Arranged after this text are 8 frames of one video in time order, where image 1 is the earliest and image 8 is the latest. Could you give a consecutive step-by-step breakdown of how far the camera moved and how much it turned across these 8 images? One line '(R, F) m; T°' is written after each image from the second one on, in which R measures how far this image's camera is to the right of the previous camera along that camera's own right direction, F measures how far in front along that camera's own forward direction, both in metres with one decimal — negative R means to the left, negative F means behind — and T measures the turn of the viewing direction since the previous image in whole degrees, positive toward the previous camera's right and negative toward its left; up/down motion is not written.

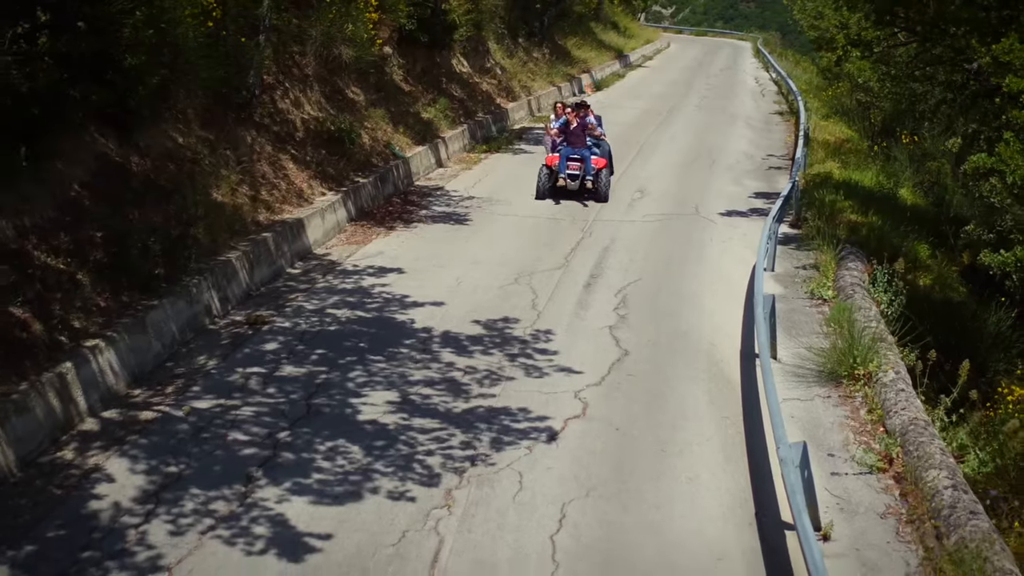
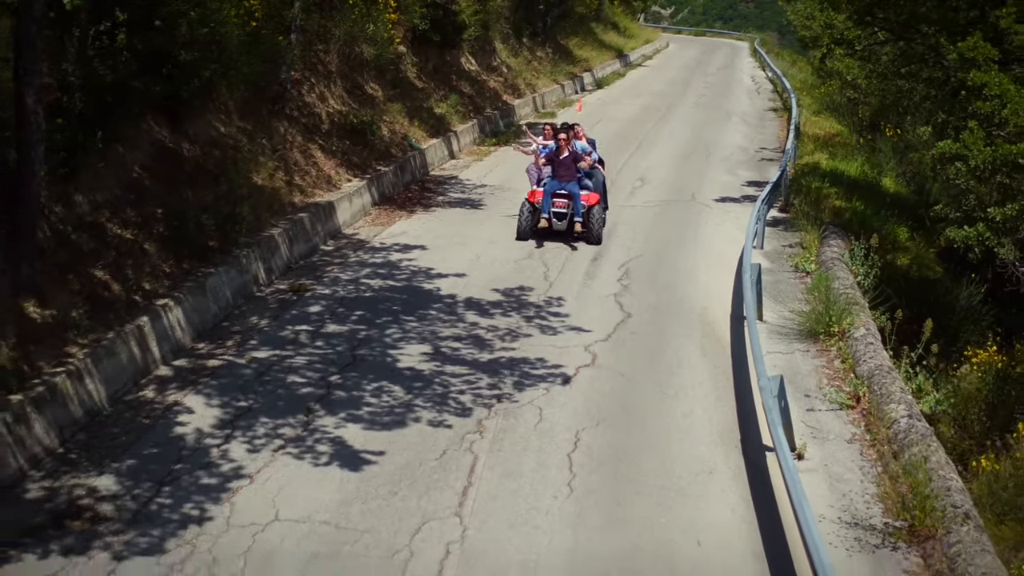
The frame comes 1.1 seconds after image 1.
(-0.2, -1.1) m; 0°
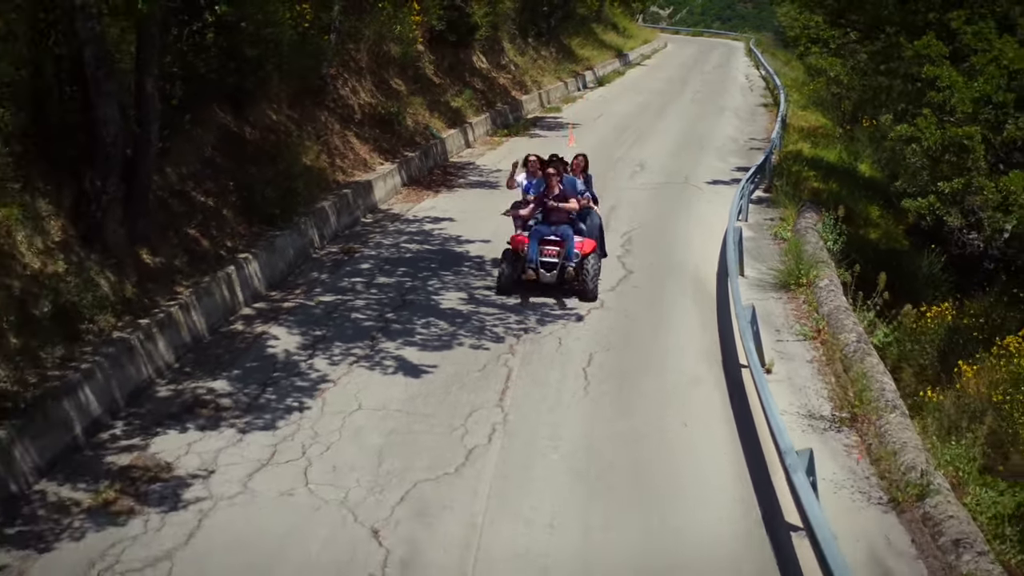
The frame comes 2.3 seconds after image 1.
(-0.2, -1.8) m; 0°
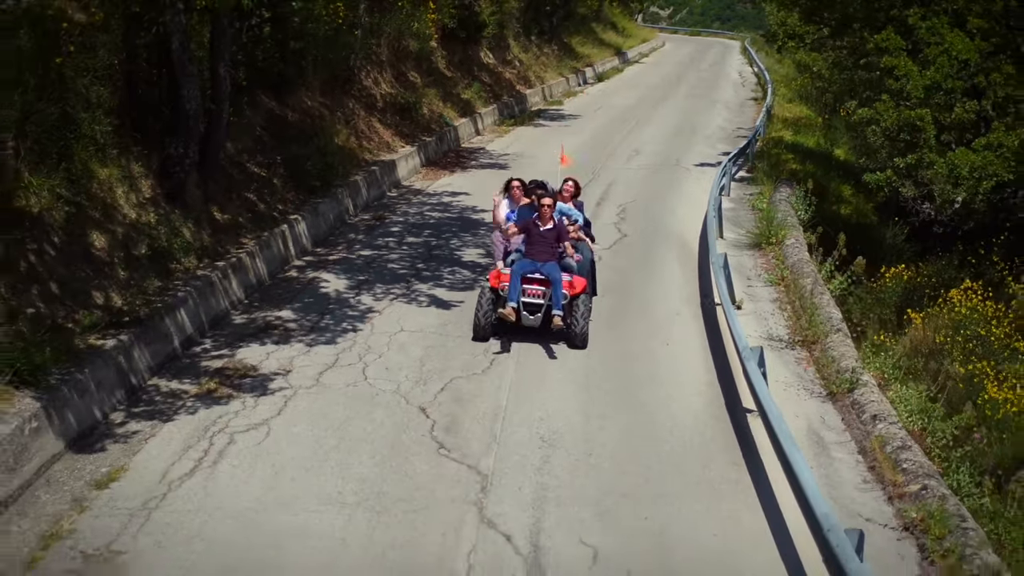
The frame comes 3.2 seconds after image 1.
(-0.1, -1.8) m; 0°
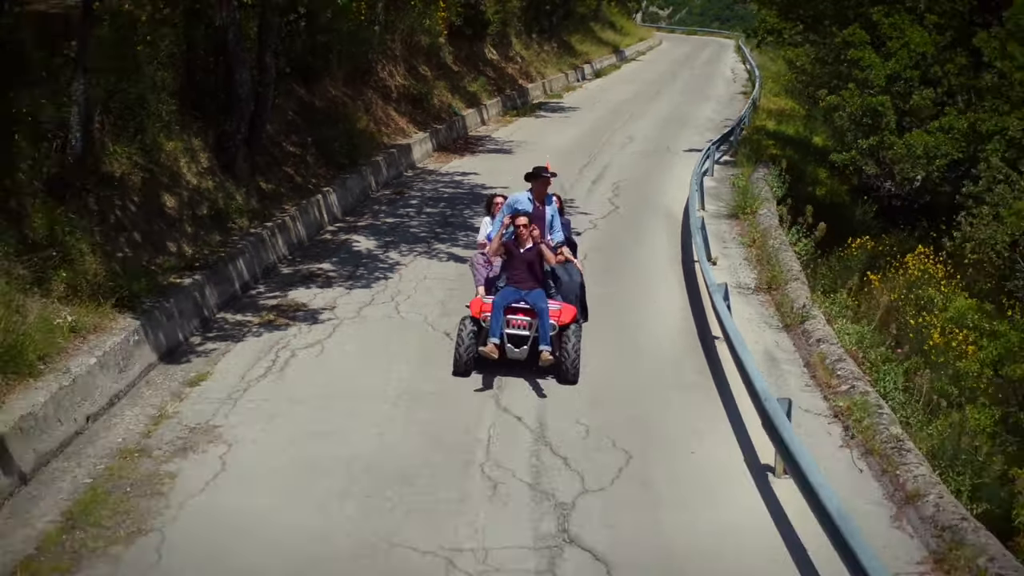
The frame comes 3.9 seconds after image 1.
(-0.1, -1.7) m; 0°
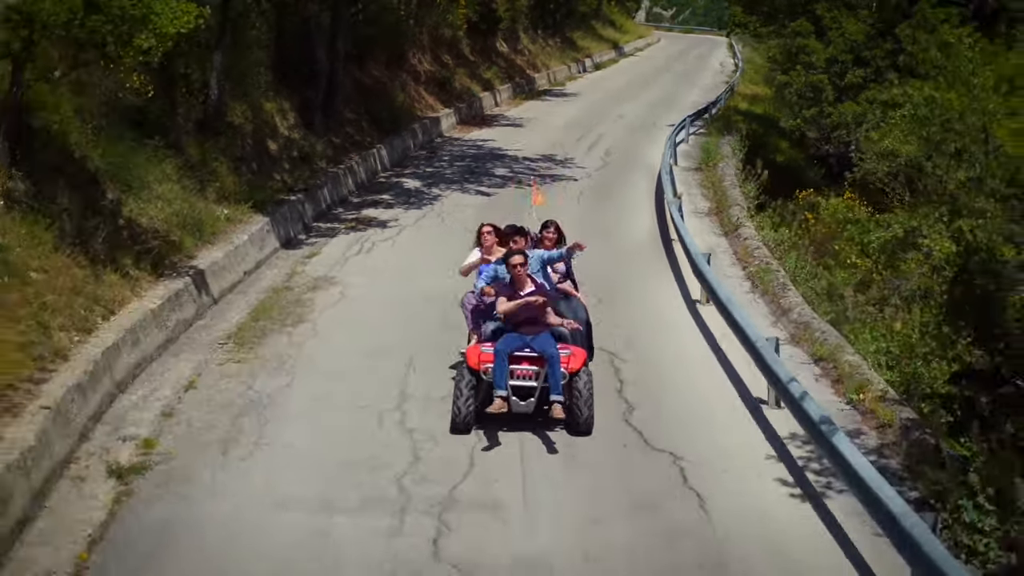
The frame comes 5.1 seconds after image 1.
(-0.1, -3.9) m; 0°
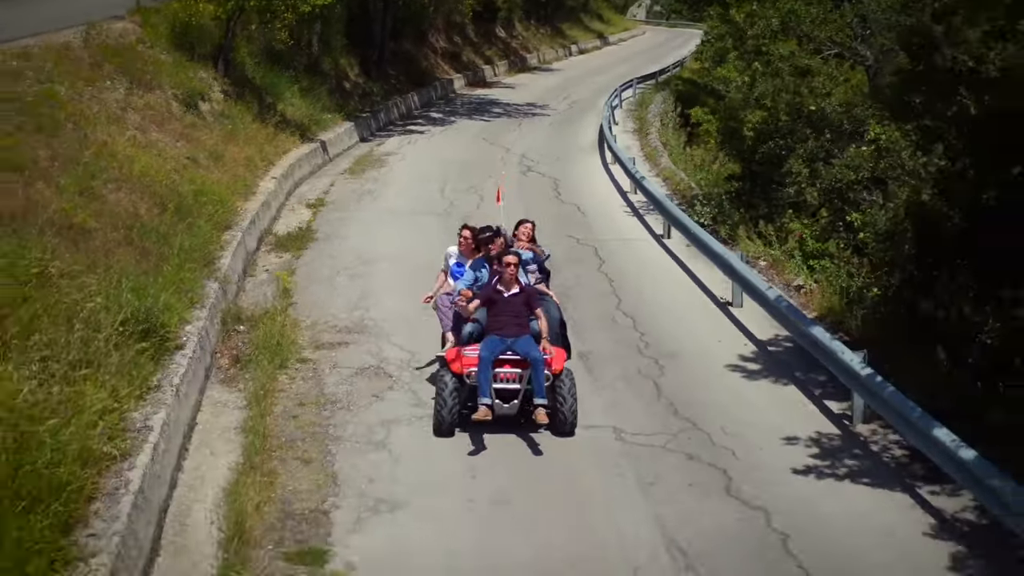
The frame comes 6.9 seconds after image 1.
(+0.3, -8.2) m; 0°
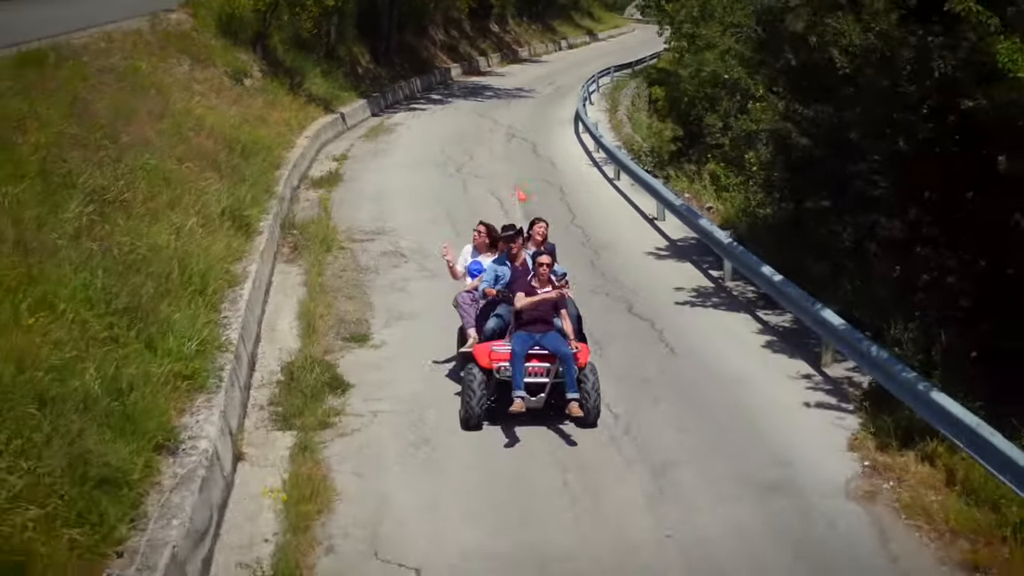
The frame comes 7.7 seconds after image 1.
(+0.3, -4.0) m; 0°
